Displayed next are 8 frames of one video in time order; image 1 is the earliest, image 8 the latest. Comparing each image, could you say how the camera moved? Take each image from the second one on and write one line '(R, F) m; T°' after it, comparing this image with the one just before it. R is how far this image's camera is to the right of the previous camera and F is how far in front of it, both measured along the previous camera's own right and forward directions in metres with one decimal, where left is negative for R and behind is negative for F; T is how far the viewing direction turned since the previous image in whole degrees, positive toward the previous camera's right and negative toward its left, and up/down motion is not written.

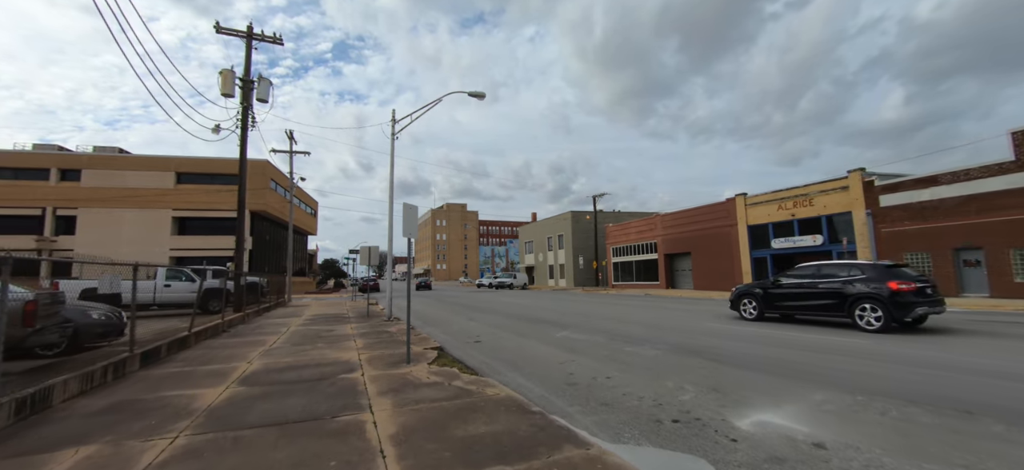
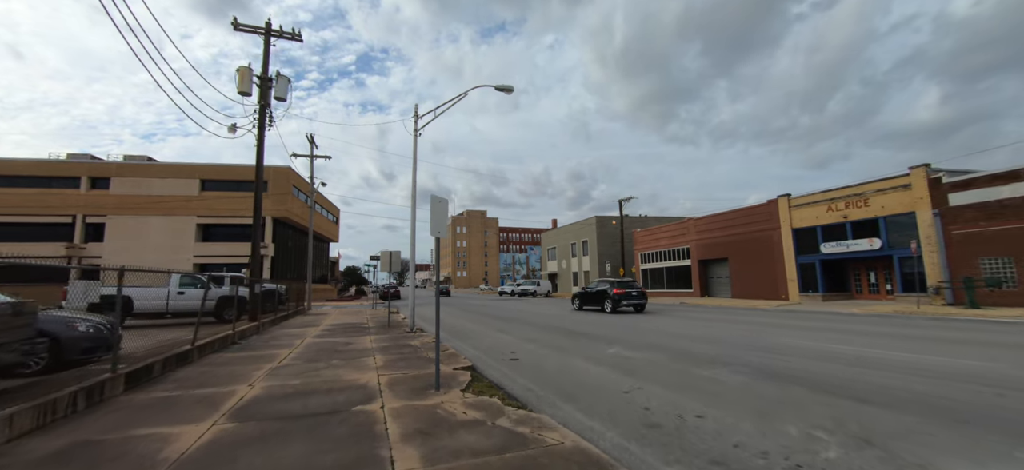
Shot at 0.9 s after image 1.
(-0.4, +1.2) m; -3°
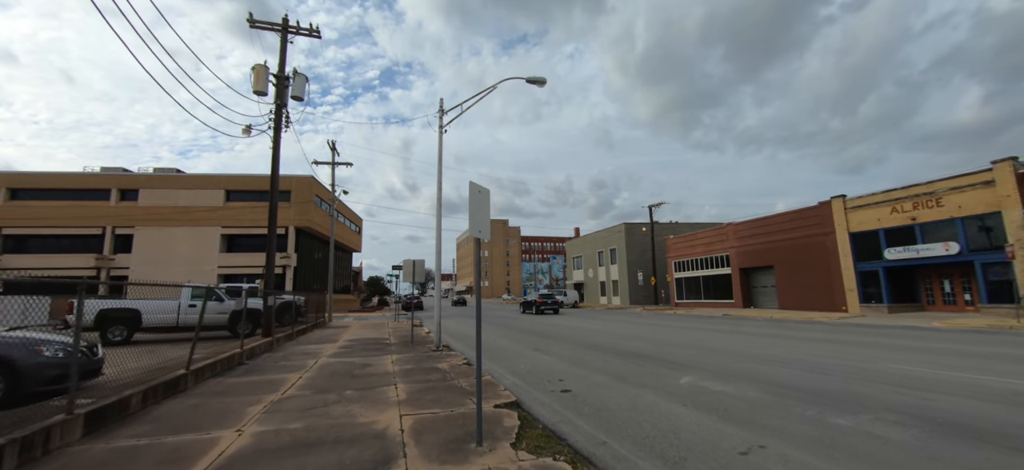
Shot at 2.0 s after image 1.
(-0.4, +1.4) m; -3°
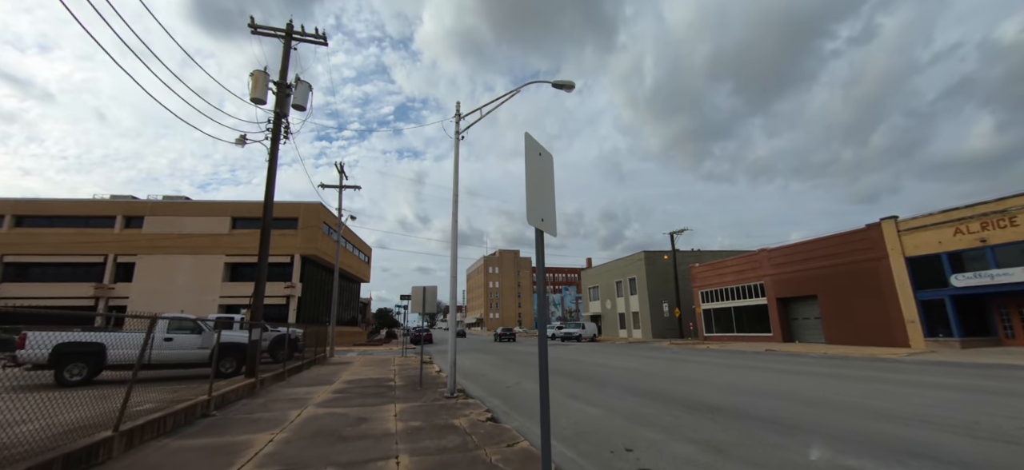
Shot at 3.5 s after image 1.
(-0.4, +1.8) m; -1°
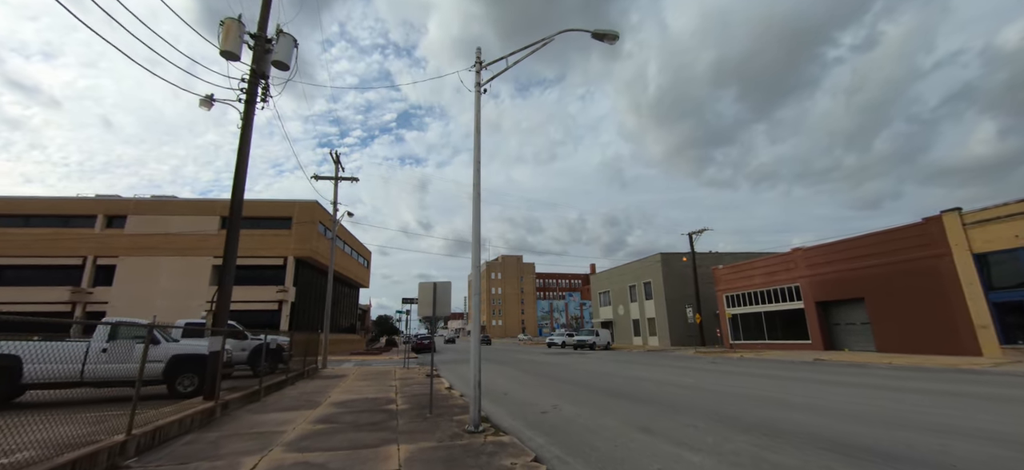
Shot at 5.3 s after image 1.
(-0.7, +2.4) m; 0°
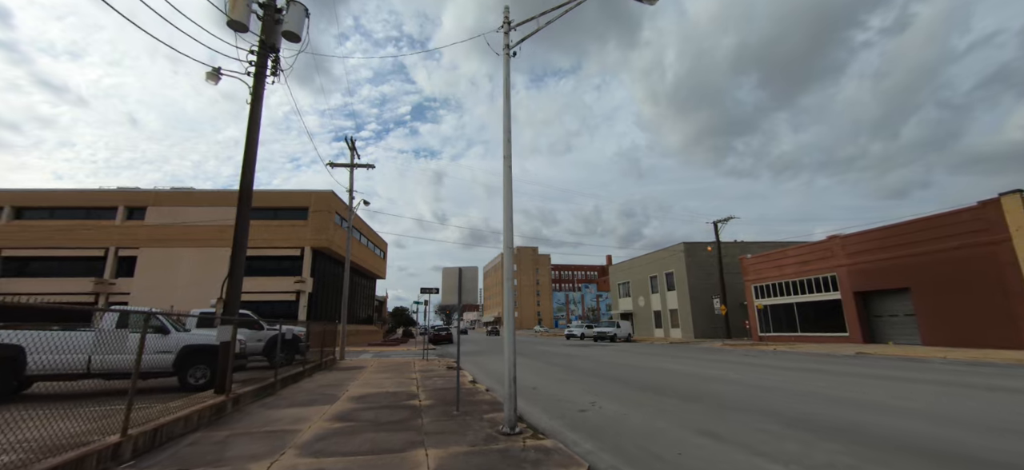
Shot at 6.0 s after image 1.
(-0.3, +0.8) m; -2°
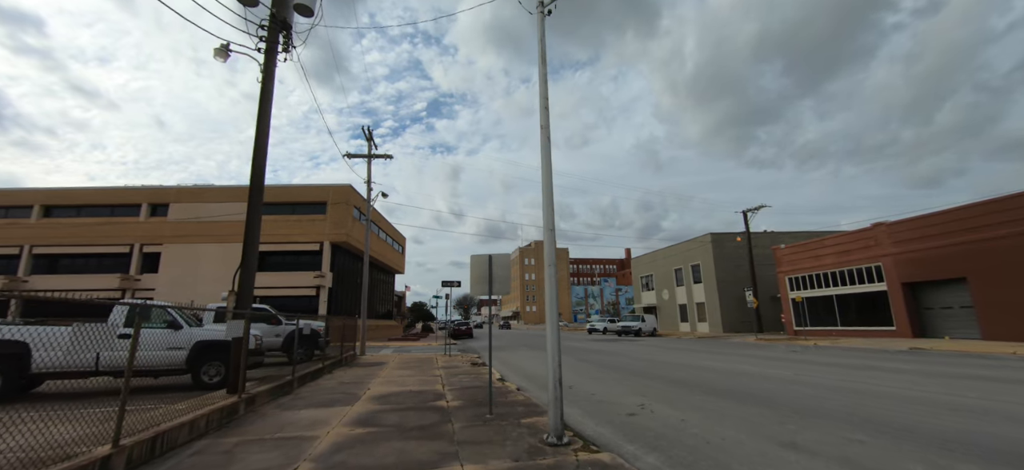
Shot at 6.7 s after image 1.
(-0.3, +0.8) m; -2°
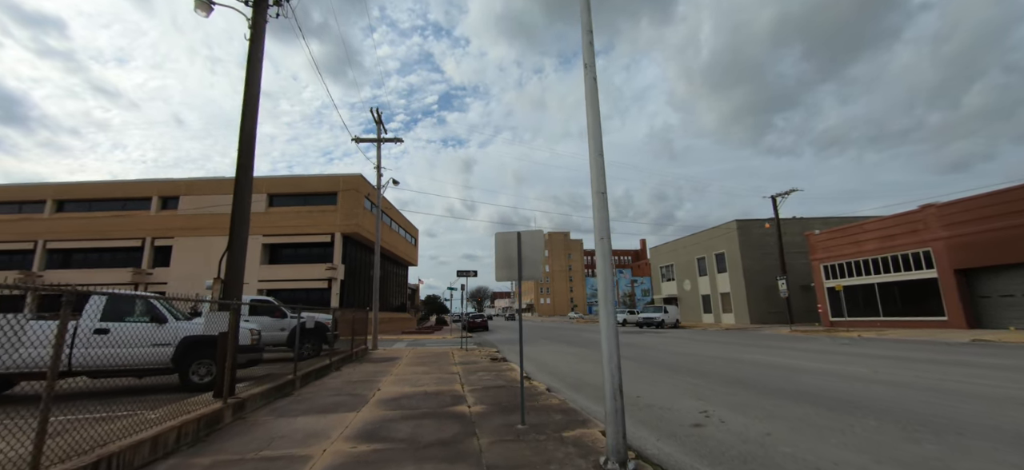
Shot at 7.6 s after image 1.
(-0.3, +1.2) m; -2°
